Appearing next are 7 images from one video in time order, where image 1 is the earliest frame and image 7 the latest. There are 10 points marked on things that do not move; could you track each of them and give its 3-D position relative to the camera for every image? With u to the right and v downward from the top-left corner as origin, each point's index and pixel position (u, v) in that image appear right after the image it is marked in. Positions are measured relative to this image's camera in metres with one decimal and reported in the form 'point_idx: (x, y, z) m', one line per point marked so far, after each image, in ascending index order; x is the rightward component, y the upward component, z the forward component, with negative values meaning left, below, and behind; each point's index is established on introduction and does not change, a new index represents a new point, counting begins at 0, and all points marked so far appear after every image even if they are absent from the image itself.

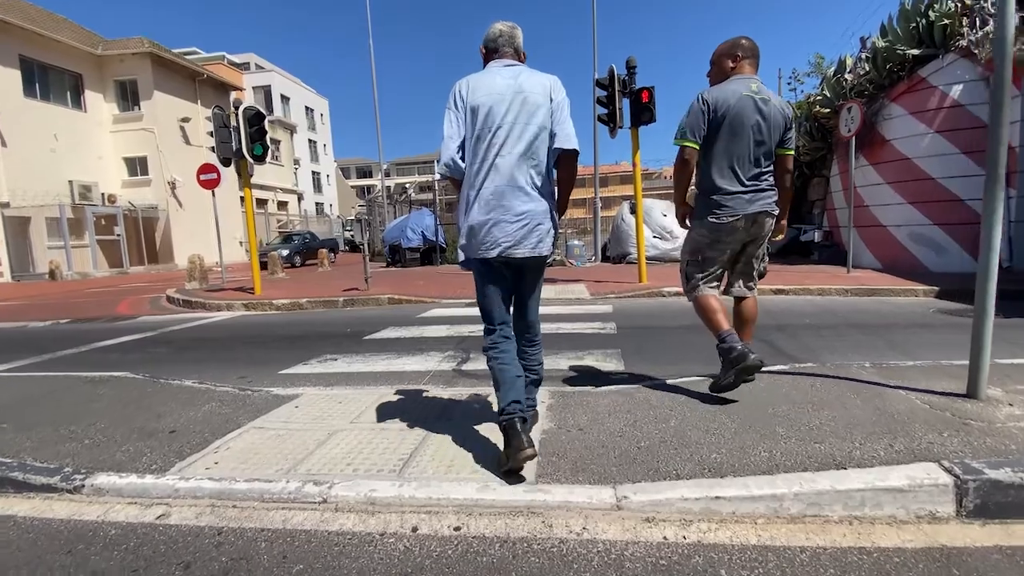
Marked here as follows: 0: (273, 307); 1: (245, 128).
0: (-5.1, -0.4, +10.7) m
1: (-6.2, +3.7, +11.8) m
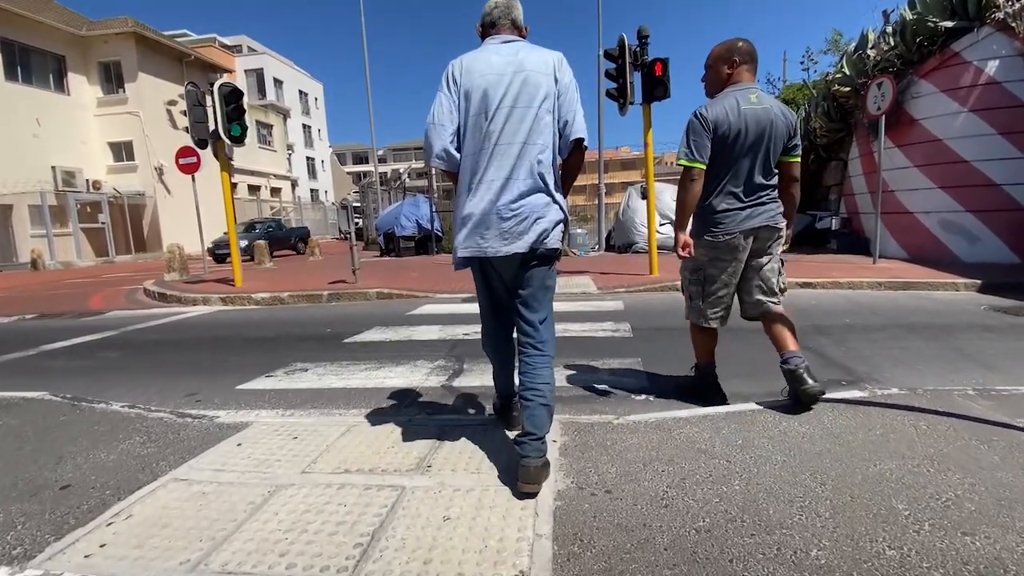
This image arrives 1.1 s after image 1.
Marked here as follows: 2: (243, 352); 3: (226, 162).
0: (-5.1, -0.3, +9.9) m
1: (-6.2, +3.9, +10.9) m
2: (-3.1, -0.7, +5.8) m
3: (-6.4, +2.8, +11.4) m
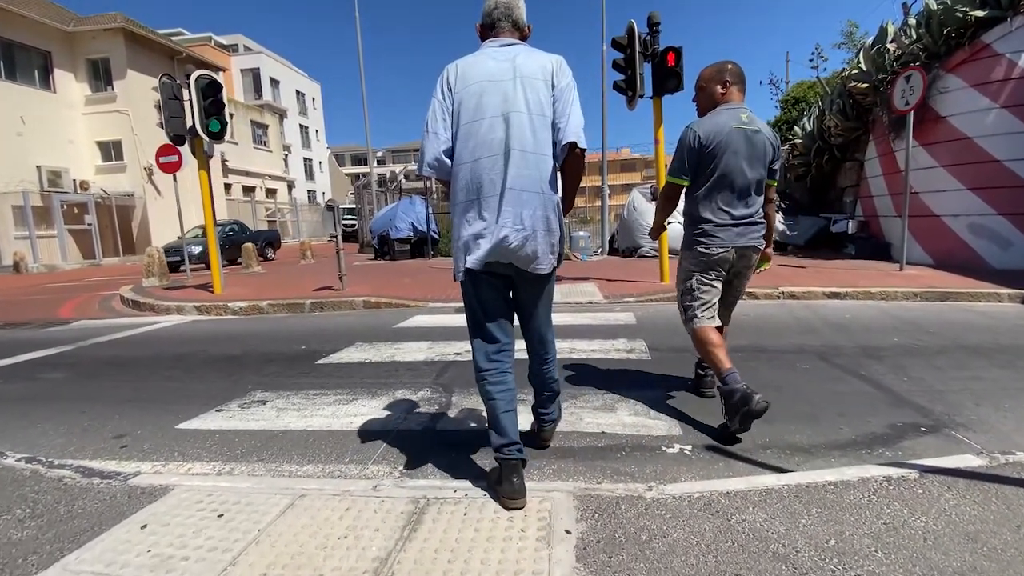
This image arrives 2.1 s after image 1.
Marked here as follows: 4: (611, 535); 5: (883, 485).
0: (-5.1, -0.4, +9.1) m
1: (-6.2, +3.7, +10.1) m
2: (-3.1, -0.9, +5.1) m
3: (-6.4, +2.7, +10.6) m
4: (+0.4, -1.0, +2.0) m
5: (+1.6, -0.8, +2.2) m
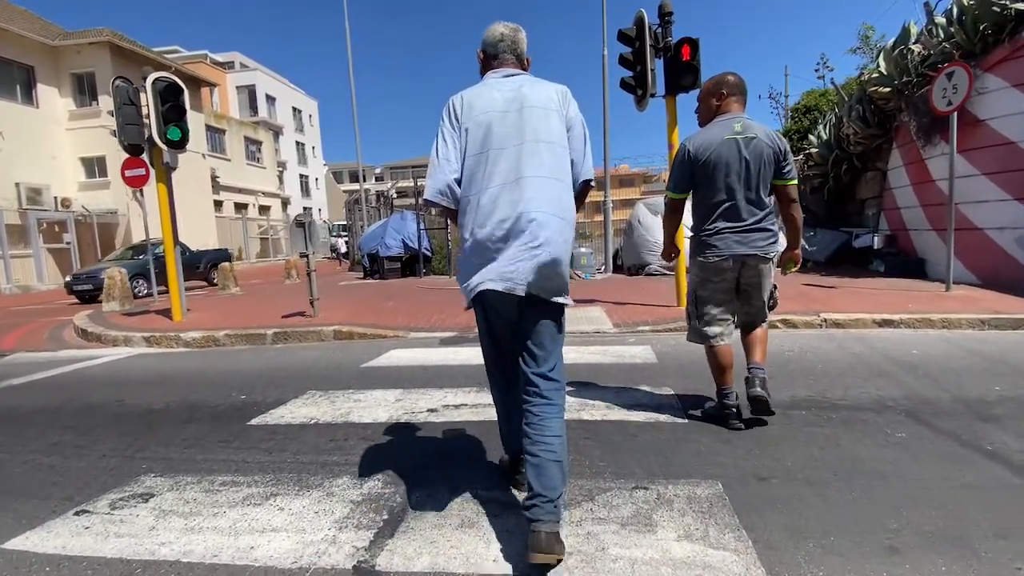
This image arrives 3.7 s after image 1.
0: (-5.2, -0.8, +7.9) m
1: (-6.4, +3.2, +9.0) m
2: (-3.2, -1.2, +3.9) m
3: (-6.5, +2.2, +9.5) m
4: (+0.3, -1.2, +0.8) m
5: (+1.5, -1.0, +1.0) m
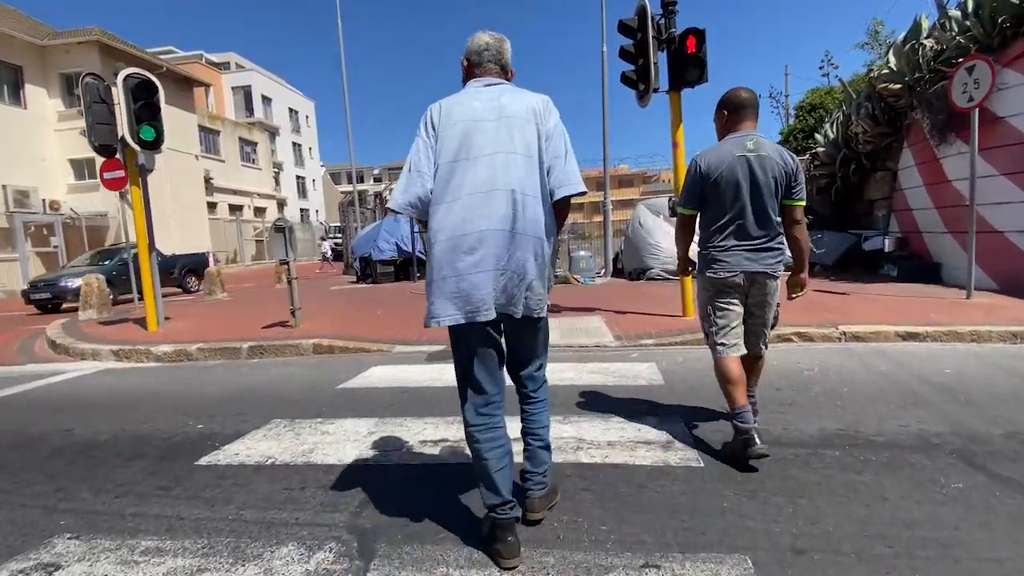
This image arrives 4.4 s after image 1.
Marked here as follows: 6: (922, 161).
0: (-5.3, -1.0, +7.4) m
1: (-6.5, +3.1, +8.5) m
2: (-3.3, -1.3, +3.4) m
3: (-6.6, +2.0, +9.0) m
4: (+0.2, -1.3, +0.3) m
5: (+1.4, -1.1, +0.5) m
6: (+9.0, +2.8, +11.2) m
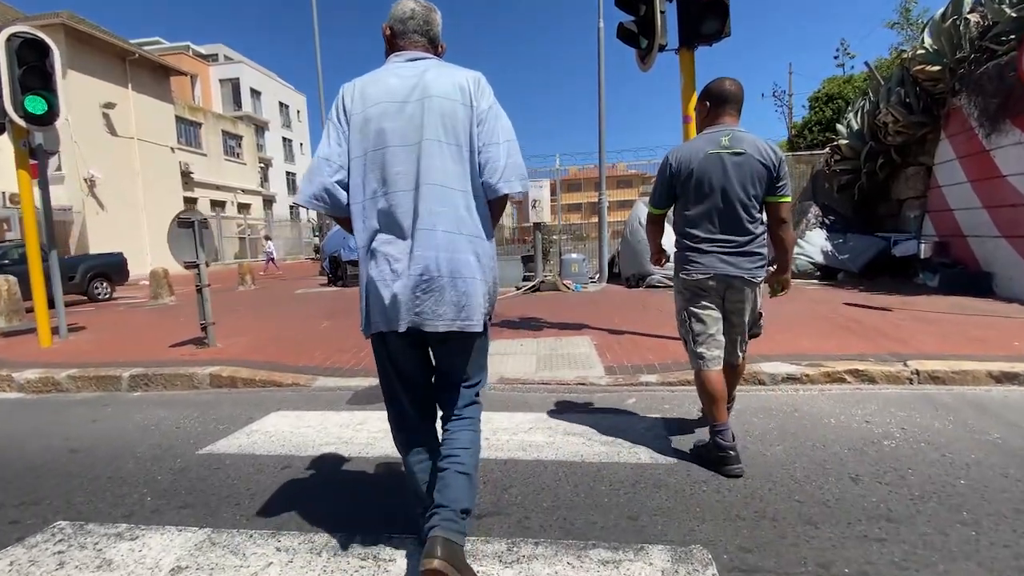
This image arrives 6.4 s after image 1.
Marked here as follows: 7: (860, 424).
0: (-5.7, -1.1, +5.8) m
1: (-6.8, +3.0, +6.9) m
2: (-3.7, -1.4, +1.8) m
3: (-7.0, +1.9, +7.4) m
4: (-0.2, -1.4, -1.3) m
5: (+1.0, -1.3, -1.1) m
6: (+8.6, +2.6, +9.6) m
7: (+2.4, -0.9, +3.5) m
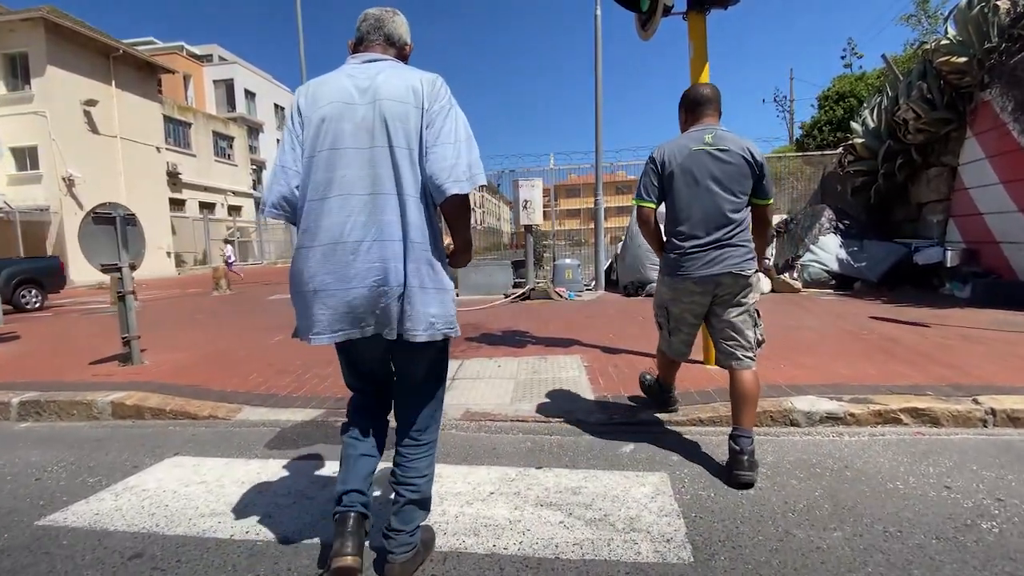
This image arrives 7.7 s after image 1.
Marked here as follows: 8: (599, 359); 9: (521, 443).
0: (-5.9, -1.2, +4.9) m
1: (-7.1, +2.9, +6.0) m
2: (-3.9, -1.5, +0.8) m
3: (-7.2, +1.9, +6.5) m
4: (-0.4, -1.5, -2.2) m
5: (+0.8, -1.3, -2.0) m
6: (+8.4, +2.4, +8.7) m
7: (+2.2, -1.0, +2.6) m
8: (+0.9, -0.7, +5.2) m
9: (+0.1, -1.1, +3.4) m
